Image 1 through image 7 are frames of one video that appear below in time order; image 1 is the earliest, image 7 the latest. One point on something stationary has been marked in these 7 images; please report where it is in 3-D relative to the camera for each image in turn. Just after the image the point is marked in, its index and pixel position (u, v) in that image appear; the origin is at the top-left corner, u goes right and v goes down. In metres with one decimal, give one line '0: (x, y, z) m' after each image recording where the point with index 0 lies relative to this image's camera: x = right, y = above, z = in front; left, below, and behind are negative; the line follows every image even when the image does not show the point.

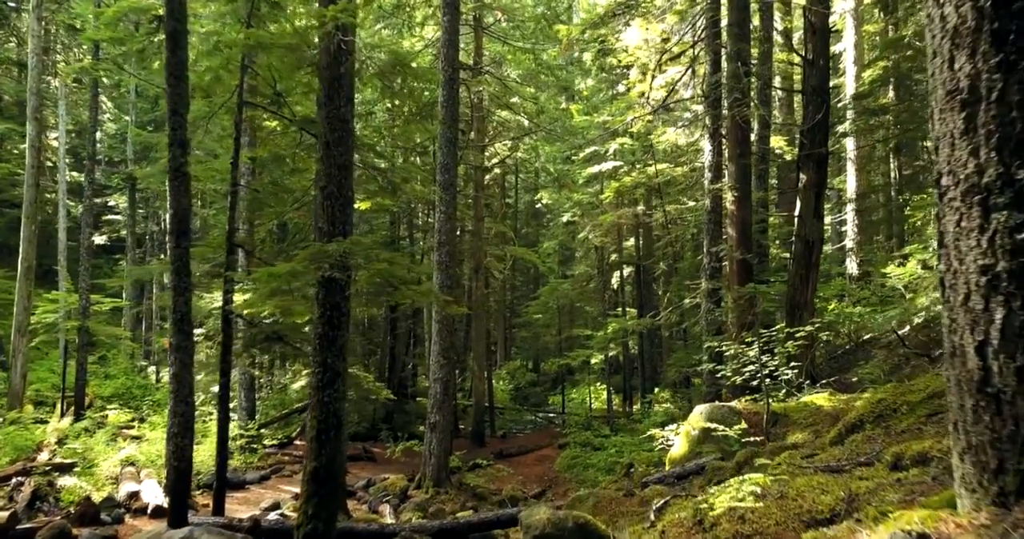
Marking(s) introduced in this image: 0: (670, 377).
0: (+3.7, -2.5, +17.2) m
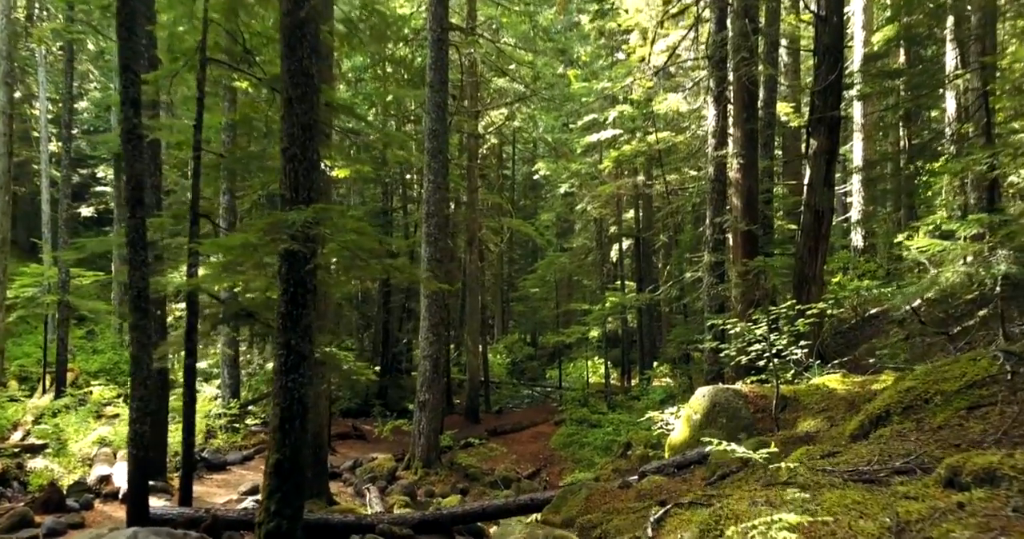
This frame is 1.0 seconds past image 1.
0: (+3.6, -1.9, +16.6) m
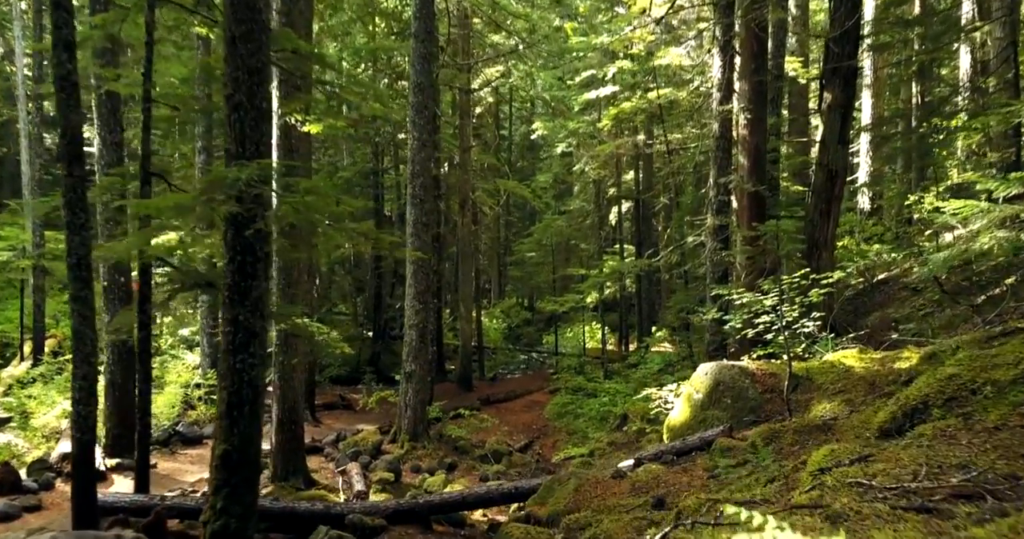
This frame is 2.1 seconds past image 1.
0: (+3.4, -1.1, +16.0) m
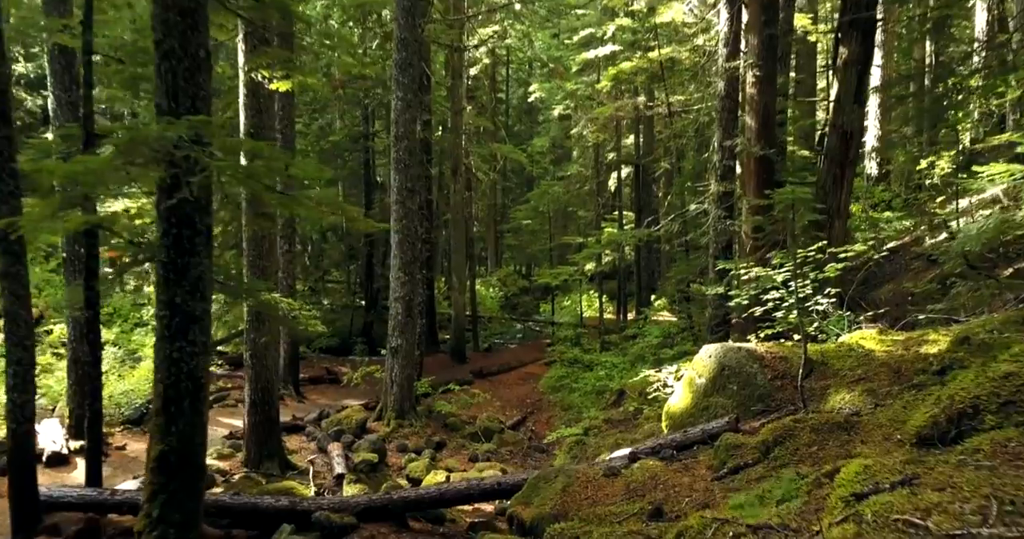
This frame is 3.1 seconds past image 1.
0: (+3.3, -0.4, +15.3) m
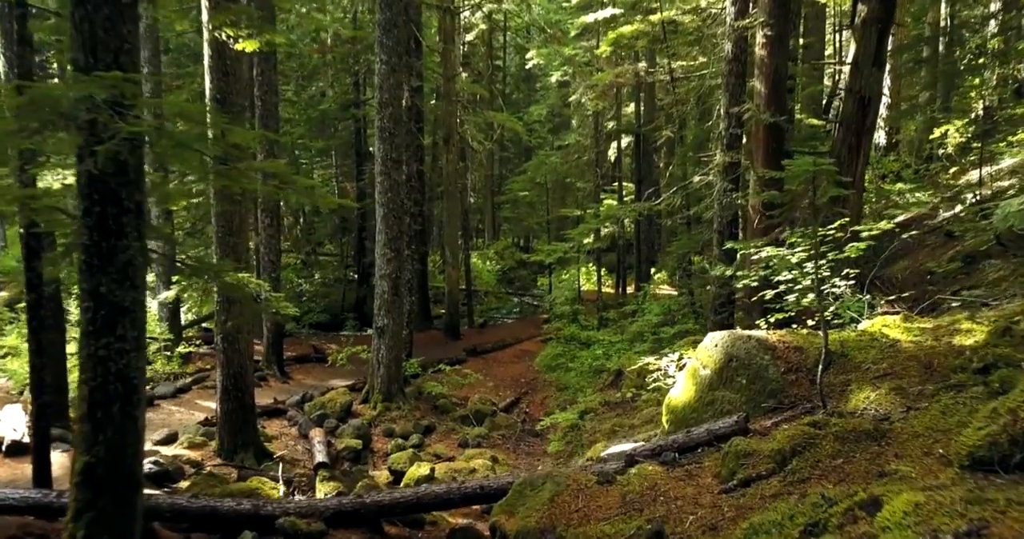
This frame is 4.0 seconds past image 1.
0: (+3.2, +0.1, +14.7) m
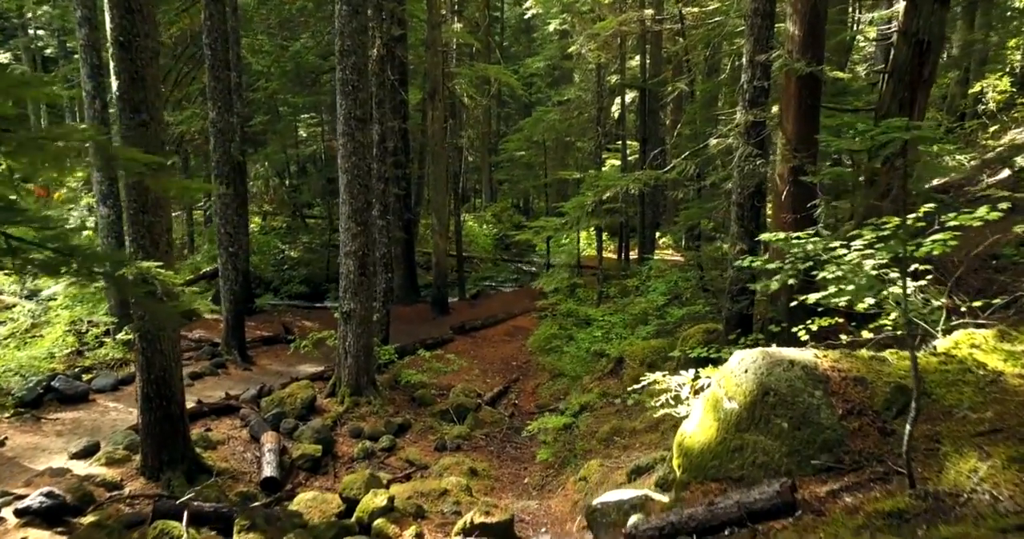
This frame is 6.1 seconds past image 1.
0: (+3.0, +0.6, +13.3) m
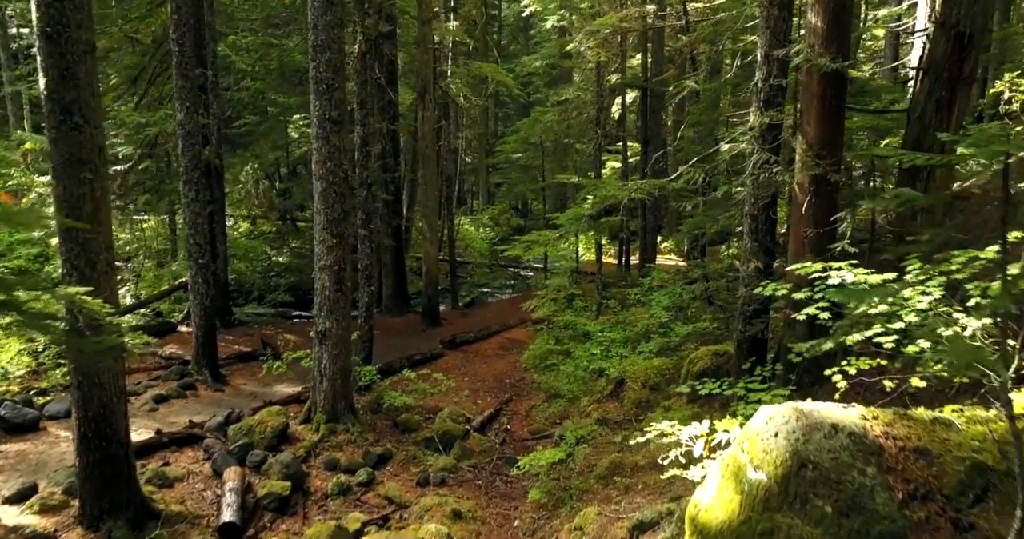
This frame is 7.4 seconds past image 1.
0: (+2.9, +0.5, +12.5) m
